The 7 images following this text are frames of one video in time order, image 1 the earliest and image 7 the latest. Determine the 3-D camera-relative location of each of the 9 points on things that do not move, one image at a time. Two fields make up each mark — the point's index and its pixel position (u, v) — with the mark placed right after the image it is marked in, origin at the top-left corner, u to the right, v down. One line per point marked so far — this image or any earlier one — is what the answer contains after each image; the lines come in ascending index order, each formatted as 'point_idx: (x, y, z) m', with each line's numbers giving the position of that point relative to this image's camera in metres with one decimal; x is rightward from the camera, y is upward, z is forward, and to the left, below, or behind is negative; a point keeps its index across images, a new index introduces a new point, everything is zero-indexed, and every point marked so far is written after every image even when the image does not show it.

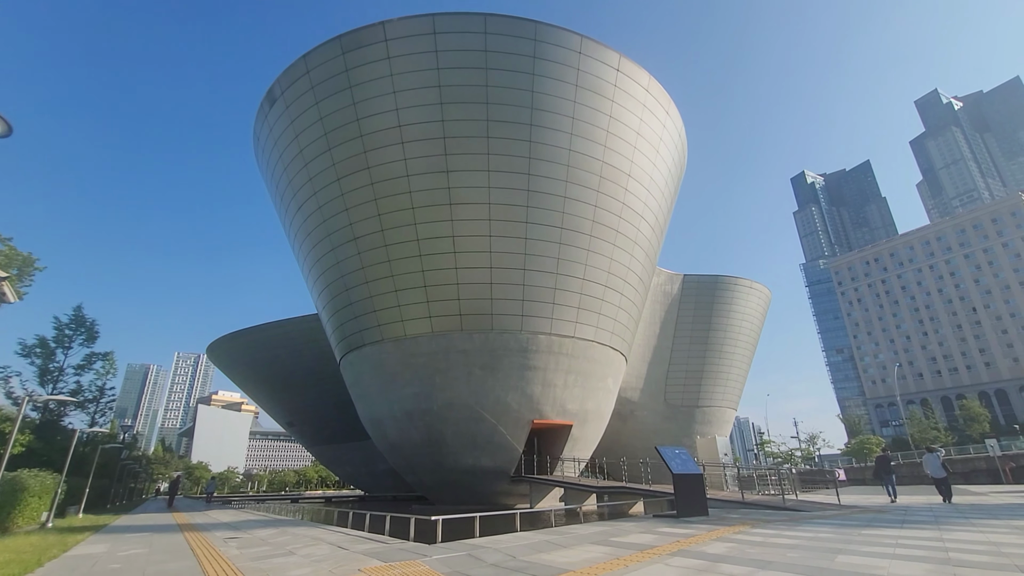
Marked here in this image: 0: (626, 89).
0: (+4.4, +7.8, +19.5) m
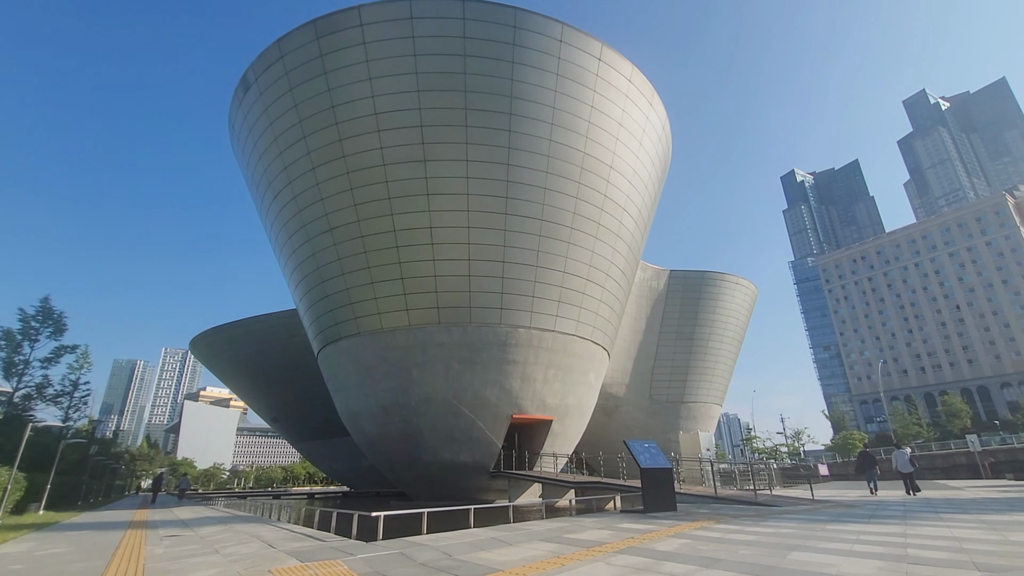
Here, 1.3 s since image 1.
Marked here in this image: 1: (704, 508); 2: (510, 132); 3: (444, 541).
0: (+3.7, +8.0, +19.2) m
1: (+3.6, -4.1, +9.3) m
2: (-0.1, +5.6, +18.0) m
3: (-0.7, -2.6, +5.2) m
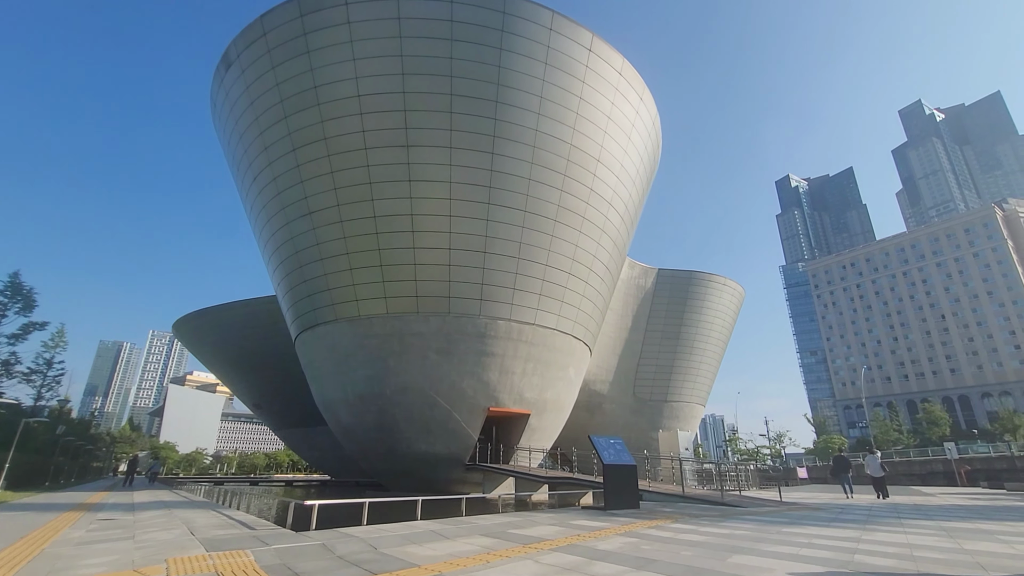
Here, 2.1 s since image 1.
0: (+3.2, +8.2, +18.9) m
1: (+2.8, -4.0, +9.1) m
2: (-0.6, +5.9, +17.7) m
3: (-1.3, -2.4, +4.9) m
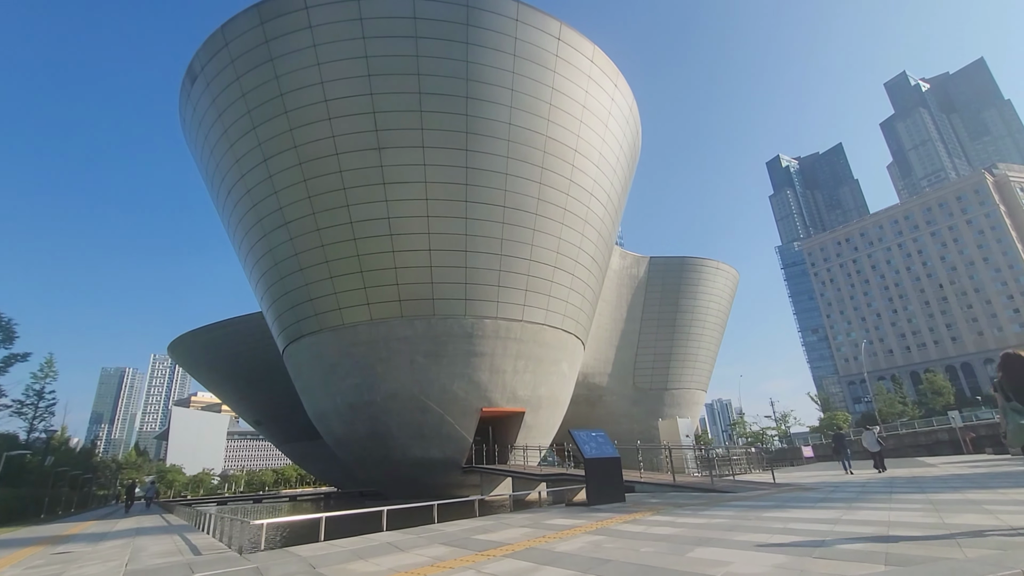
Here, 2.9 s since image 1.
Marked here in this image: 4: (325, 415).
0: (+2.1, +8.5, +18.6) m
1: (+2.6, -3.7, +8.8) m
2: (-1.6, +5.9, +17.4) m
3: (-1.7, -2.4, +4.7) m
4: (-7.4, -5.1, +19.9) m
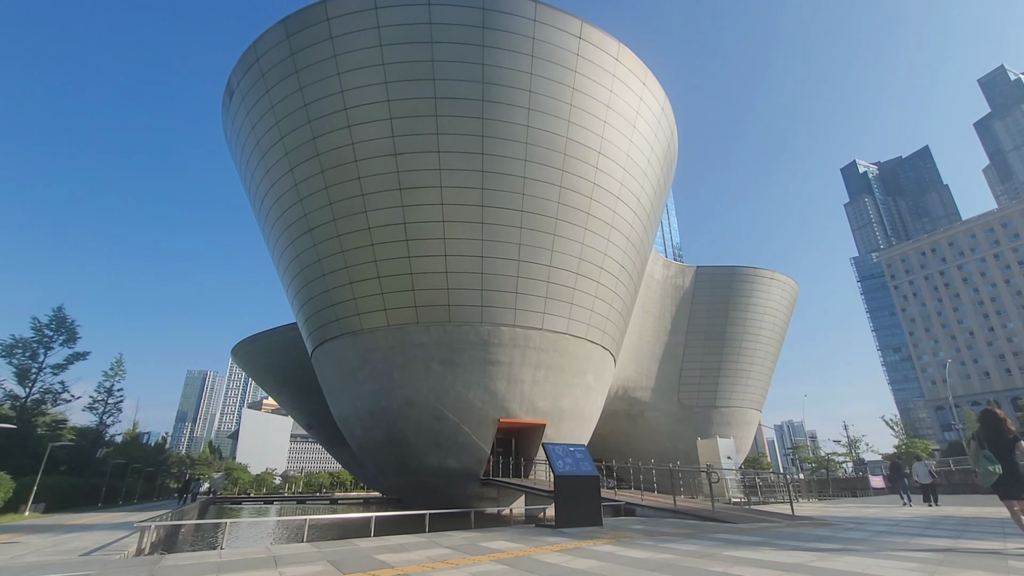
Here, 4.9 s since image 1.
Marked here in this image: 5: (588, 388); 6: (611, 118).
0: (+2.8, +8.2, +18.0) m
1: (+2.1, -3.7, +7.9) m
2: (-0.9, +5.7, +17.1) m
3: (-2.7, -2.3, +4.3) m
4: (-6.6, -5.3, +20.0) m
5: (+3.0, -3.9, +19.9) m
6: (+3.7, +6.3, +18.7) m
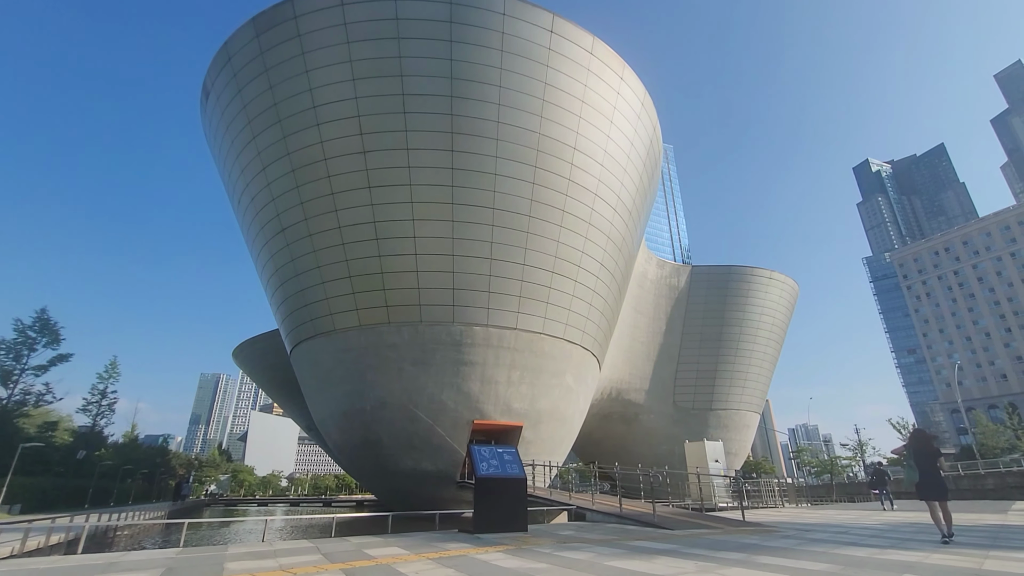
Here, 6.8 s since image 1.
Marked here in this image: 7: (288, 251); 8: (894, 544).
0: (+1.9, +8.3, +17.6) m
1: (+0.9, -3.6, +7.5) m
2: (-1.9, +5.8, +16.8) m
3: (-3.9, -2.2, +4.0) m
4: (-7.4, -5.3, +19.8) m
5: (+2.1, -3.9, +19.4) m
6: (+2.7, +6.4, +18.3) m
7: (-8.2, +1.4, +18.5) m
8: (+4.7, -3.1, +6.1) m
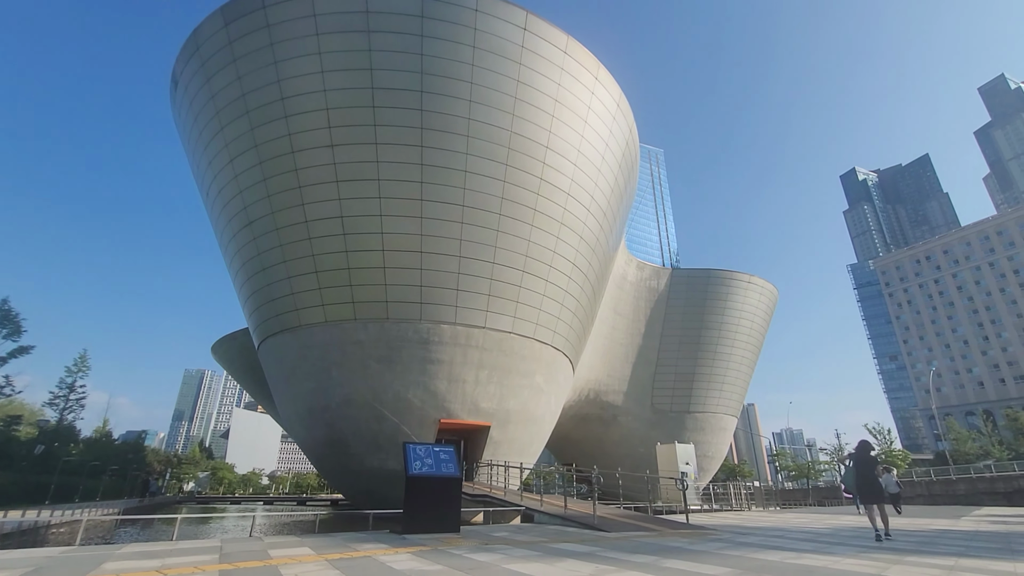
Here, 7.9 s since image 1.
0: (+0.9, +8.3, +17.5) m
1: (0.0, -3.6, +7.4) m
2: (-2.9, +5.8, +16.7) m
3: (-4.7, -2.1, +3.8) m
4: (-8.7, -5.1, +19.5) m
5: (+0.9, -3.9, +19.3) m
6: (+1.8, +6.4, +18.2) m
7: (-9.3, +1.6, +18.2) m
8: (+3.8, -3.1, +6.0) m
